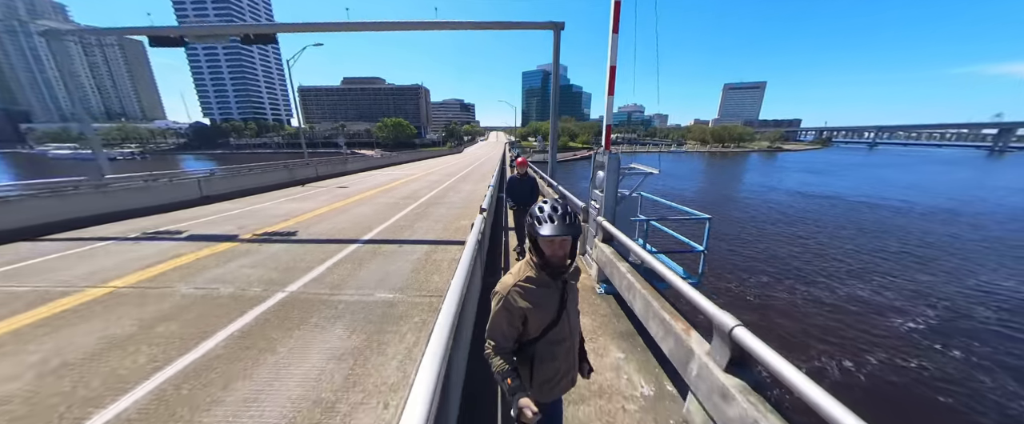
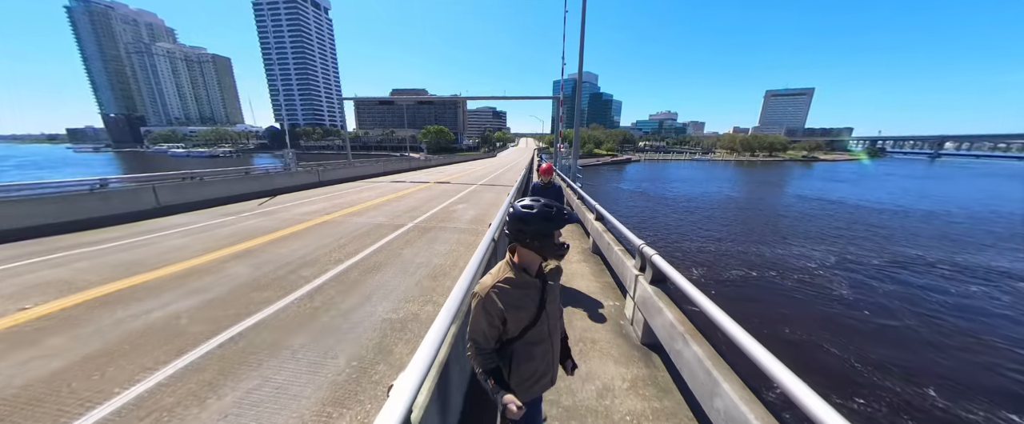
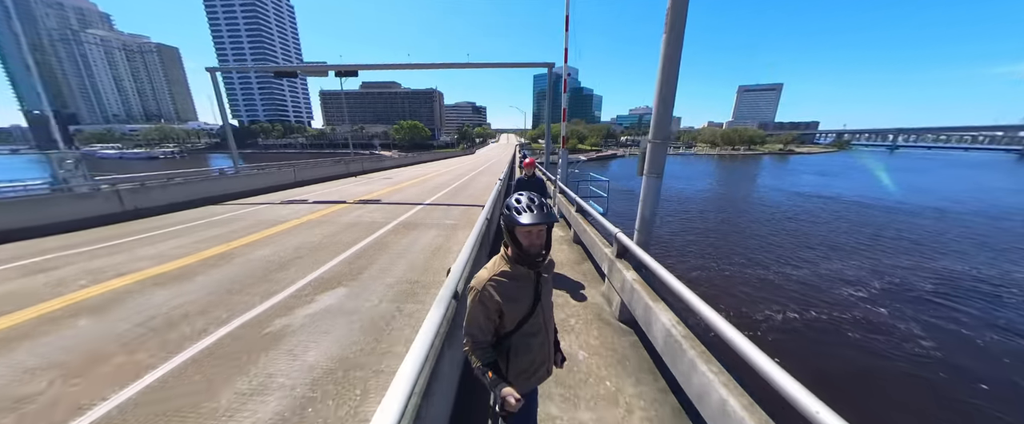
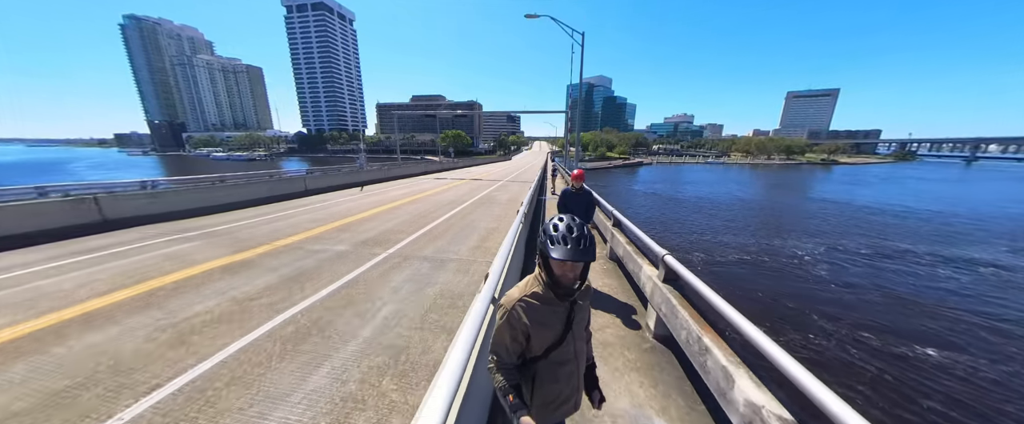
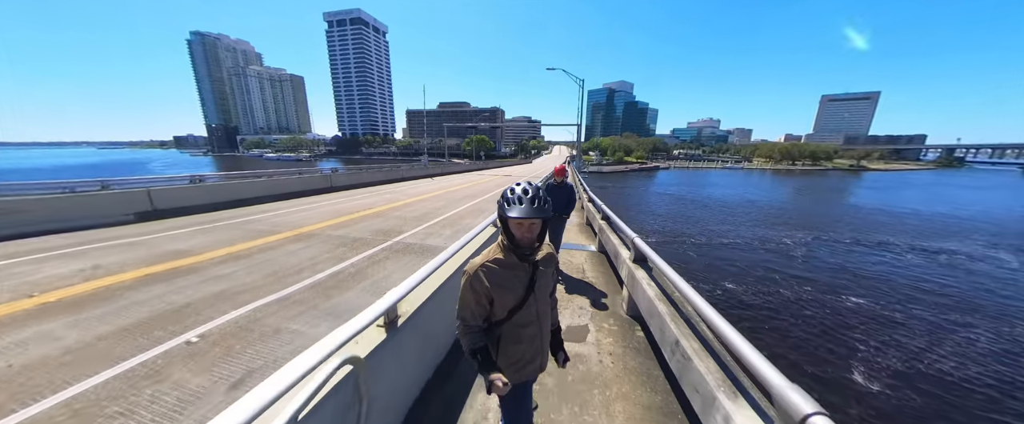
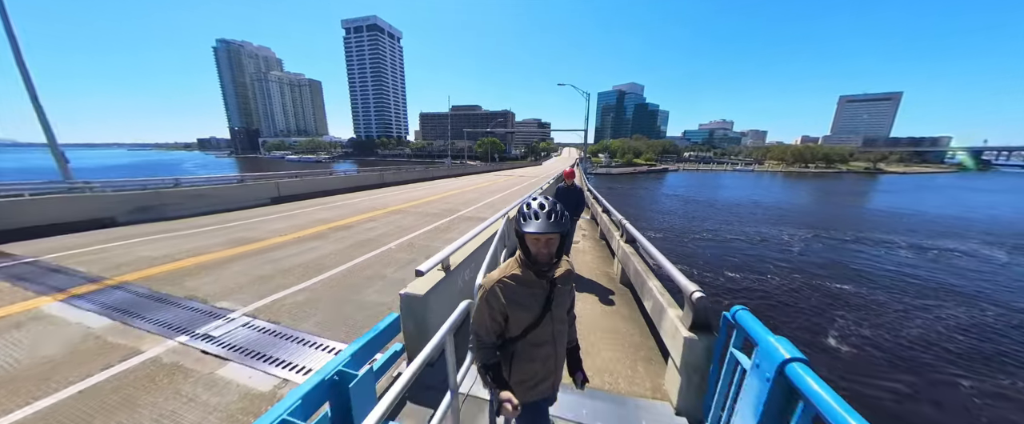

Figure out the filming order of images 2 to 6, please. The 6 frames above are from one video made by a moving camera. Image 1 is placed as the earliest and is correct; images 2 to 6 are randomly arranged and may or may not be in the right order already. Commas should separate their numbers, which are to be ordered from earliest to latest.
3, 2, 4, 5, 6
